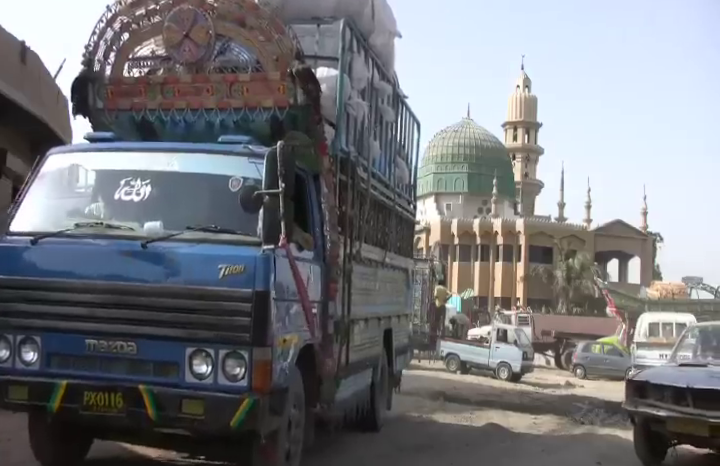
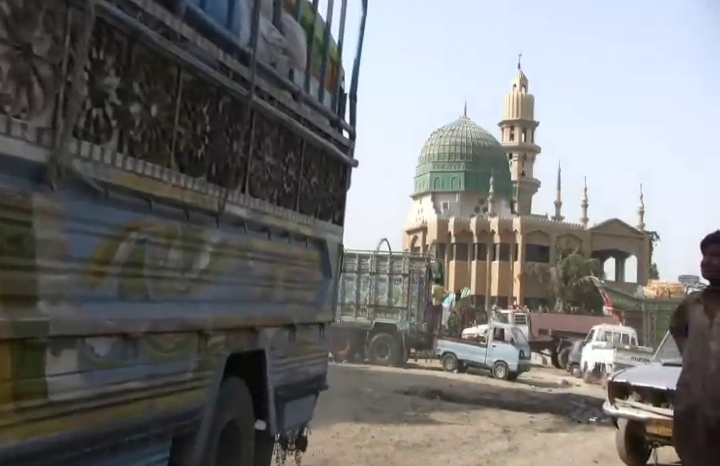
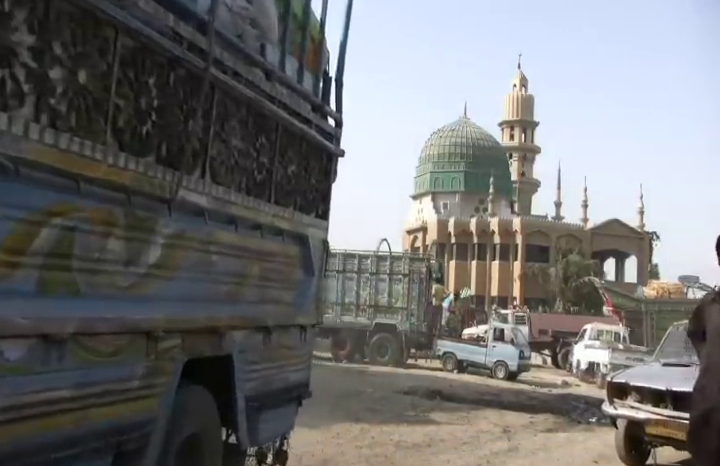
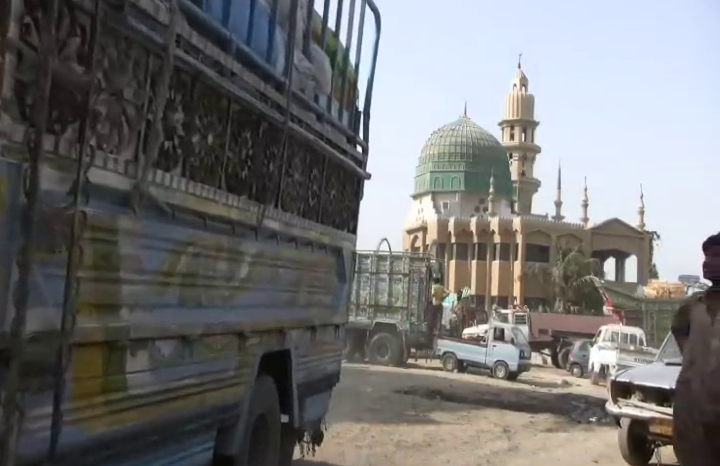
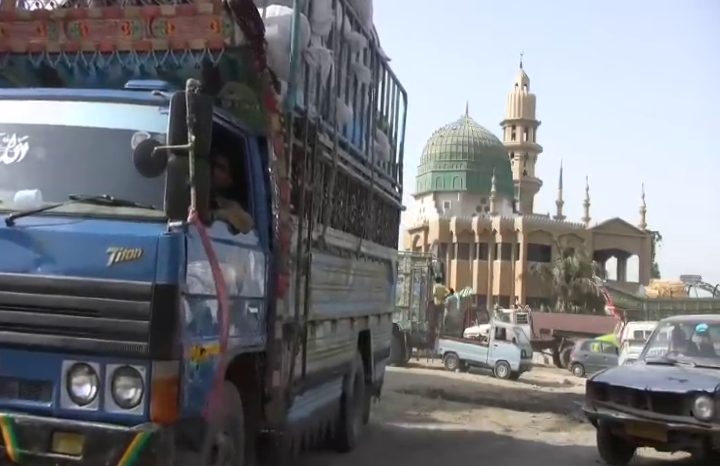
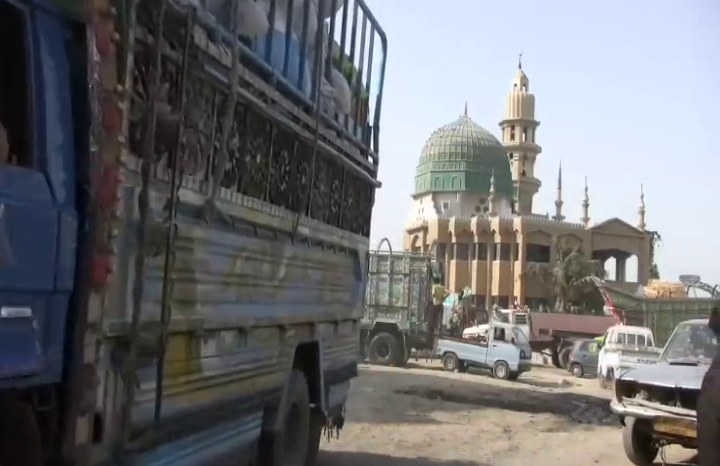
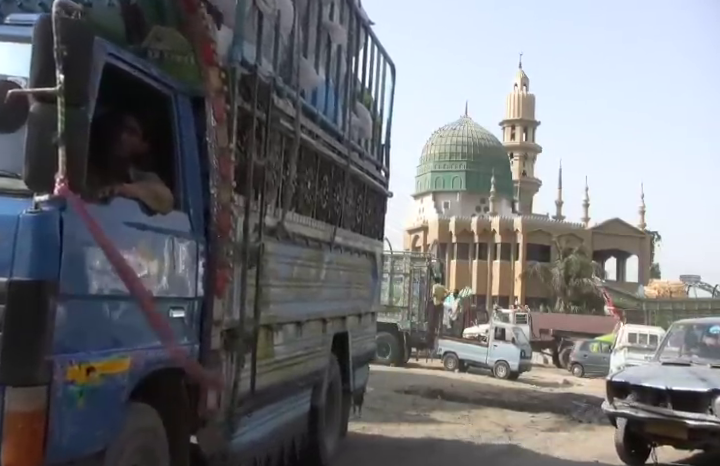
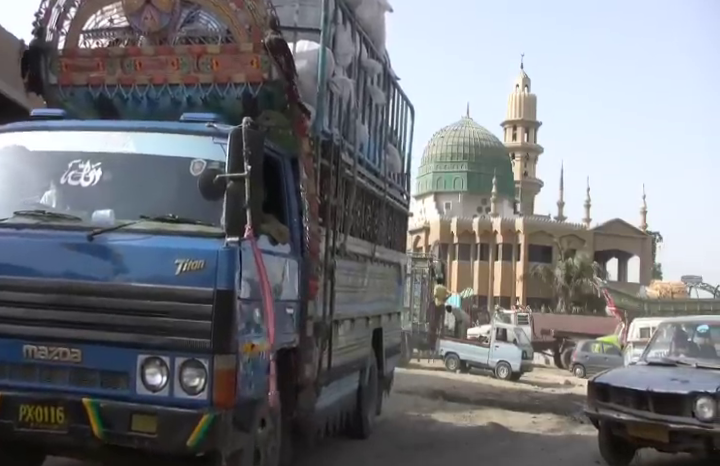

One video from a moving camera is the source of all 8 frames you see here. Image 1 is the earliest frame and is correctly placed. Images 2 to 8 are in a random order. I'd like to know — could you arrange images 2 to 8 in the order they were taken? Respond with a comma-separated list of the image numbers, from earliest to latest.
8, 5, 7, 6, 4, 2, 3
